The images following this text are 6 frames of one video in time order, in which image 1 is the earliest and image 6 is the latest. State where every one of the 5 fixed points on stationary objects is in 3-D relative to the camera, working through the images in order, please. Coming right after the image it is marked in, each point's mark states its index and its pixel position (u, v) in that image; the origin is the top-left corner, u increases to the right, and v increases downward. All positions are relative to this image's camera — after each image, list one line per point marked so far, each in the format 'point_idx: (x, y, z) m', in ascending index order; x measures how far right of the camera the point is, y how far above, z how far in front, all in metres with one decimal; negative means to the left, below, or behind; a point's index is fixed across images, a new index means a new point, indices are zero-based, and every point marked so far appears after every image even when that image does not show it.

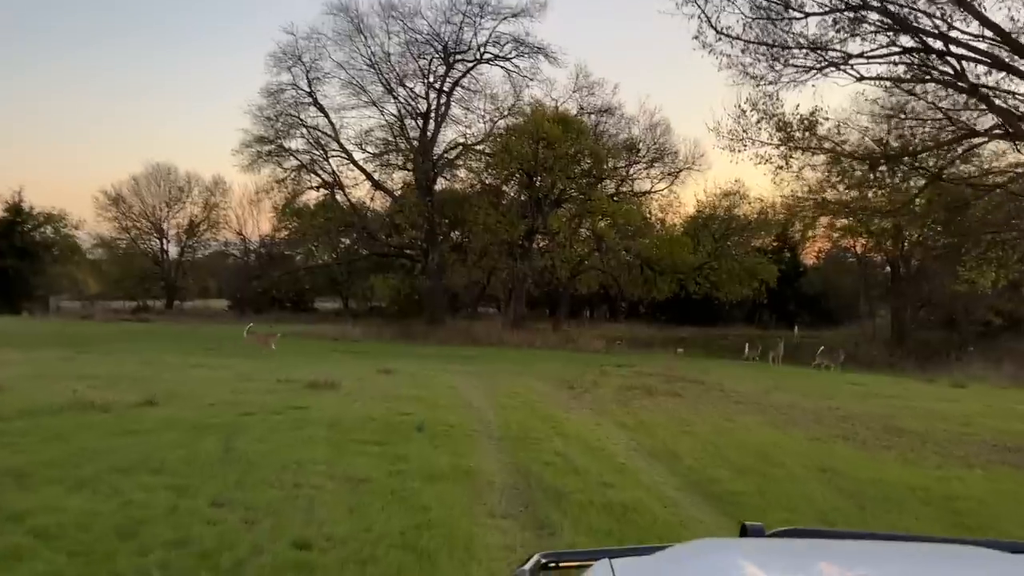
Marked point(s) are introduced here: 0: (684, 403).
0: (+3.4, -2.3, +16.7) m
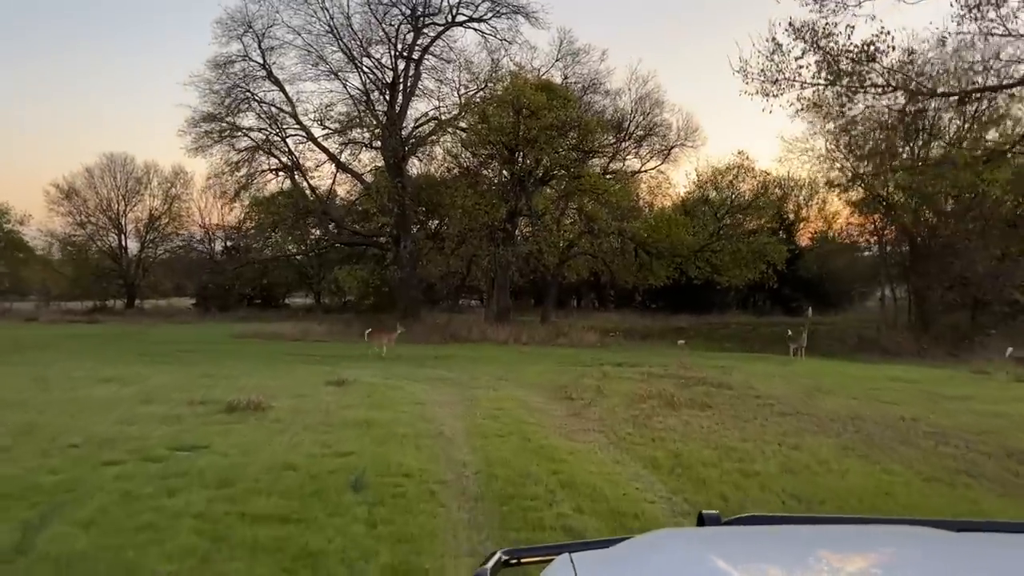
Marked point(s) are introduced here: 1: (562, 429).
0: (+3.2, -2.0, +12.8) m
1: (+0.7, -2.0, +11.8) m
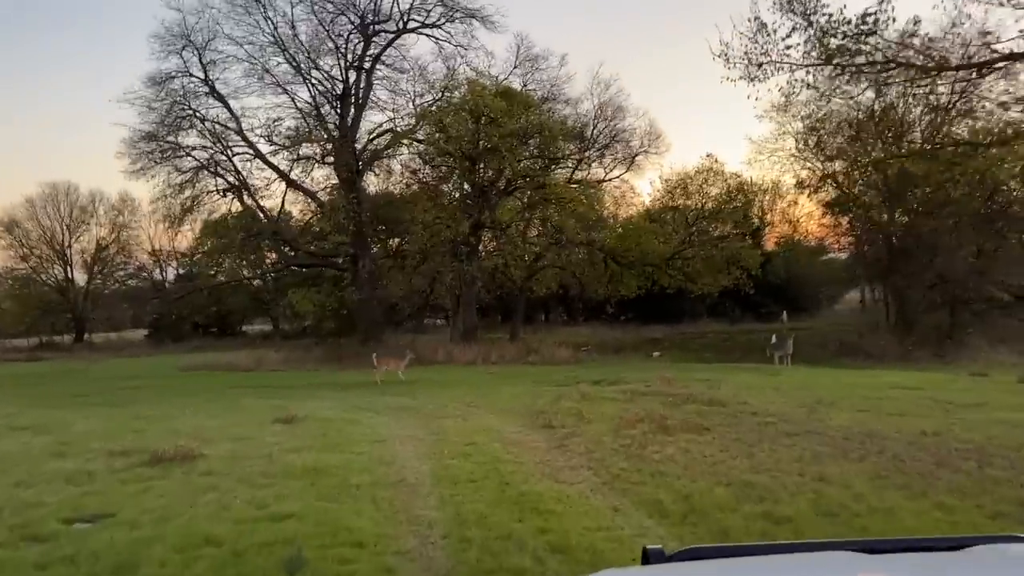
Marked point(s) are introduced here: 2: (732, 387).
0: (+2.8, -2.1, +11.2) m
1: (+0.4, -2.2, +10.1) m
2: (+4.9, -2.2, +18.4) m
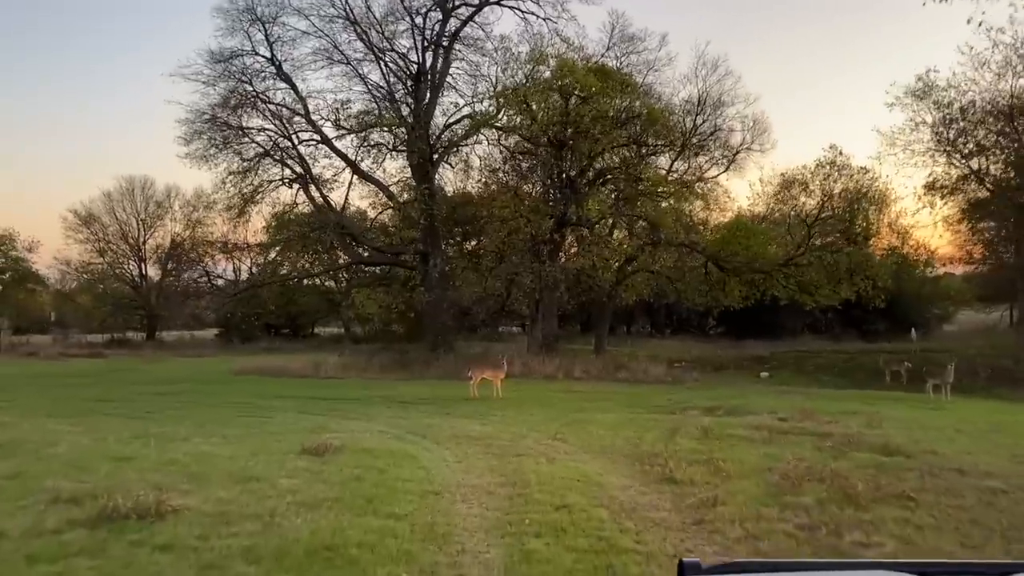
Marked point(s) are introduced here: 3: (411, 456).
0: (+3.8, -2.1, +7.1) m
1: (+1.3, -2.1, +6.2) m
2: (+6.5, -2.3, +14.0) m
3: (-1.4, -2.3, +11.3) m
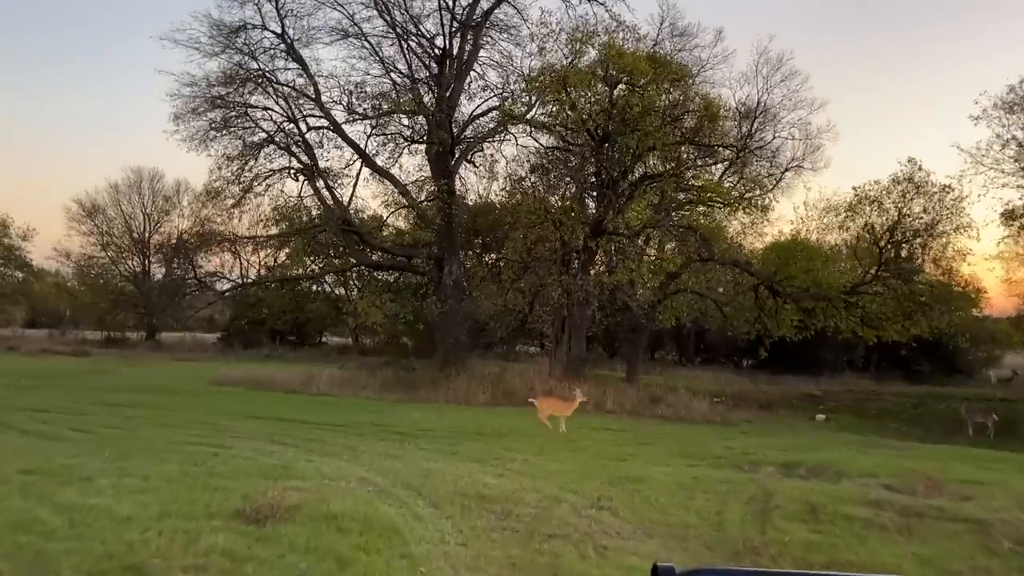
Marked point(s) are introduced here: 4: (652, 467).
0: (+4.0, -2.3, +3.4) m
1: (+1.5, -2.1, +2.5) m
2: (+6.8, -2.8, +10.2) m
3: (-1.1, -2.2, +7.7) m
4: (+2.1, -2.7, +12.7) m
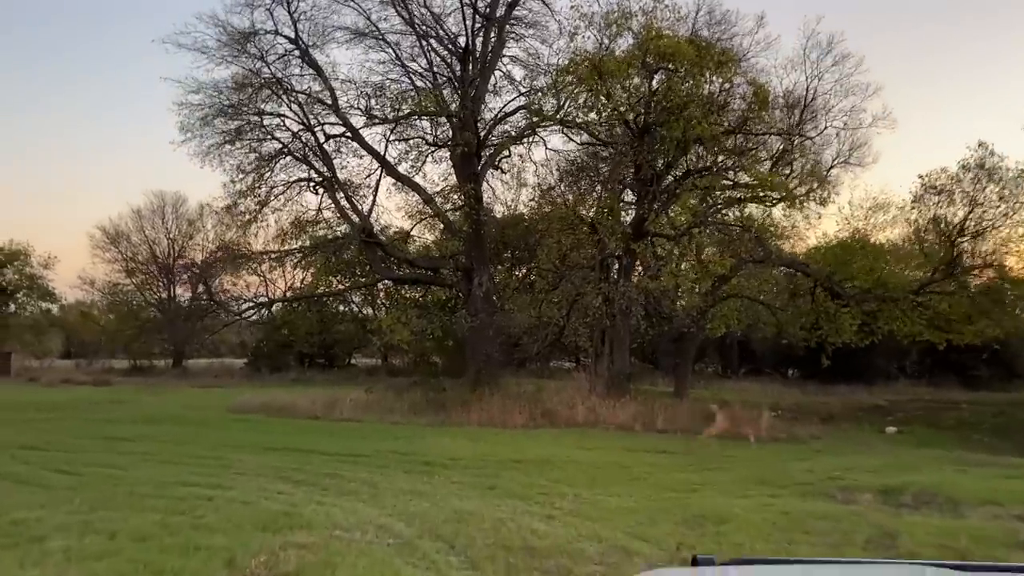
0: (+4.3, -2.0, +1.2) m
1: (+1.8, -1.9, +0.5) m
2: (+7.4, -2.5, +7.9) m
3: (-0.6, -2.2, +5.7) m
4: (+2.8, -2.7, +10.6) m
